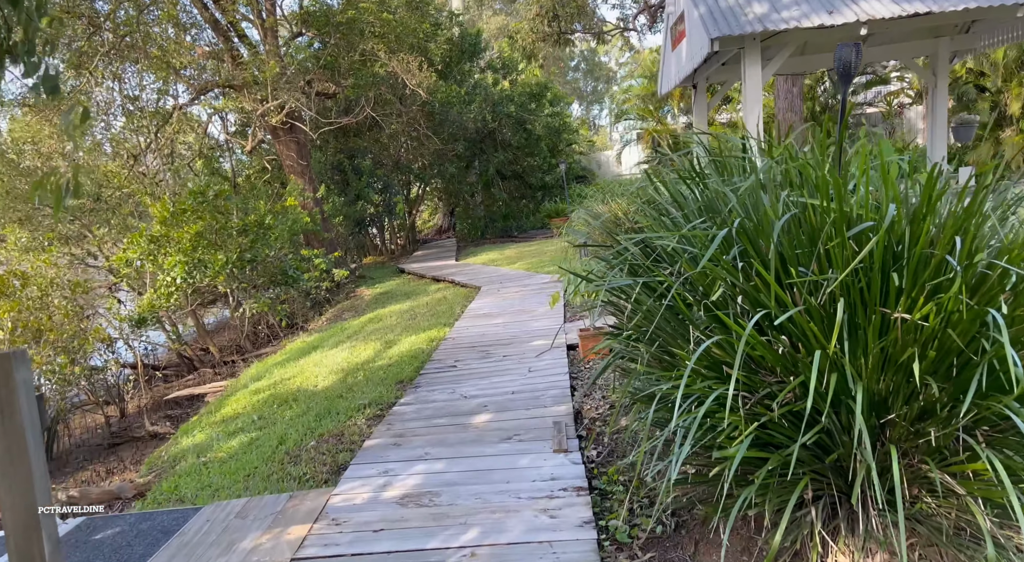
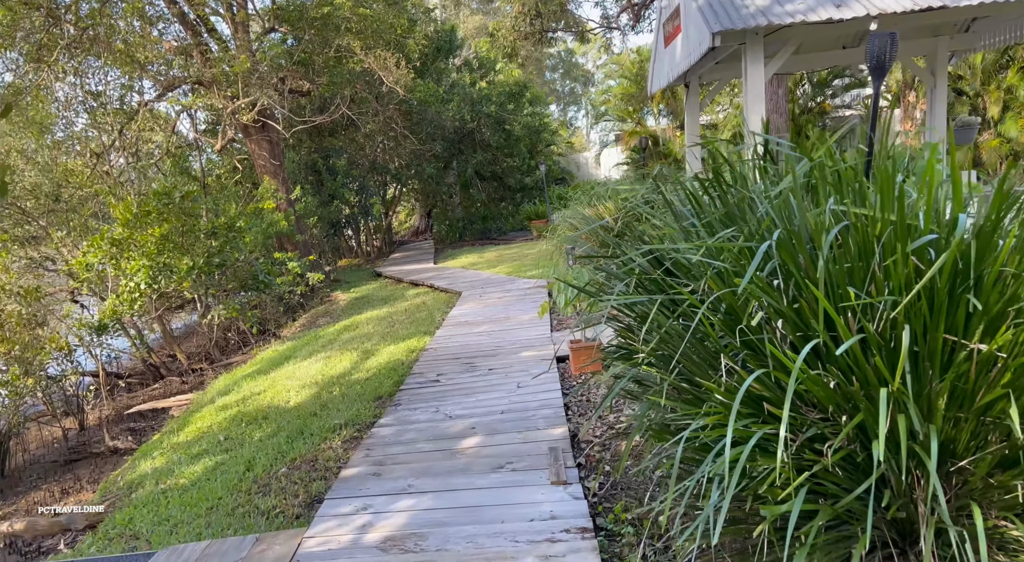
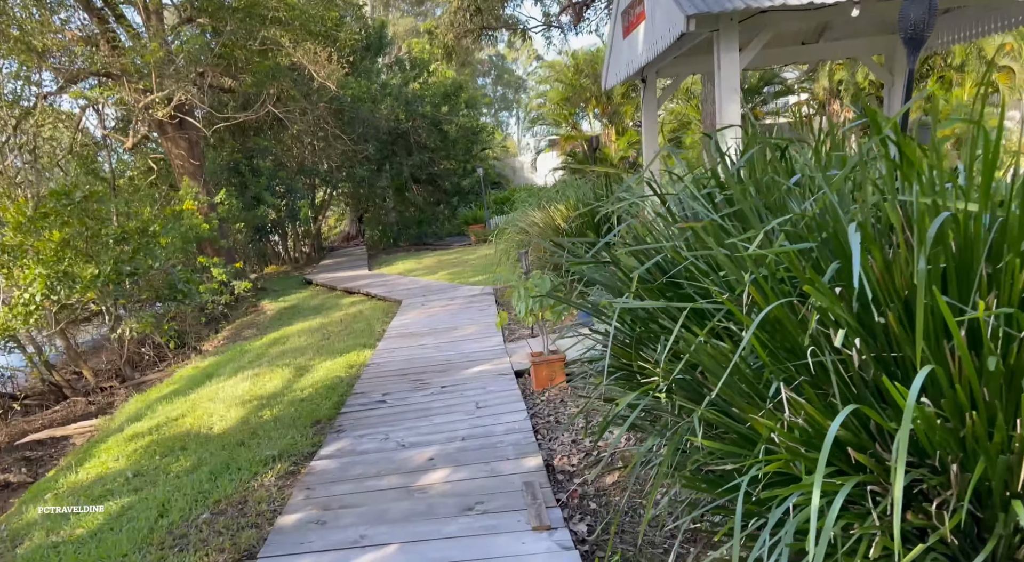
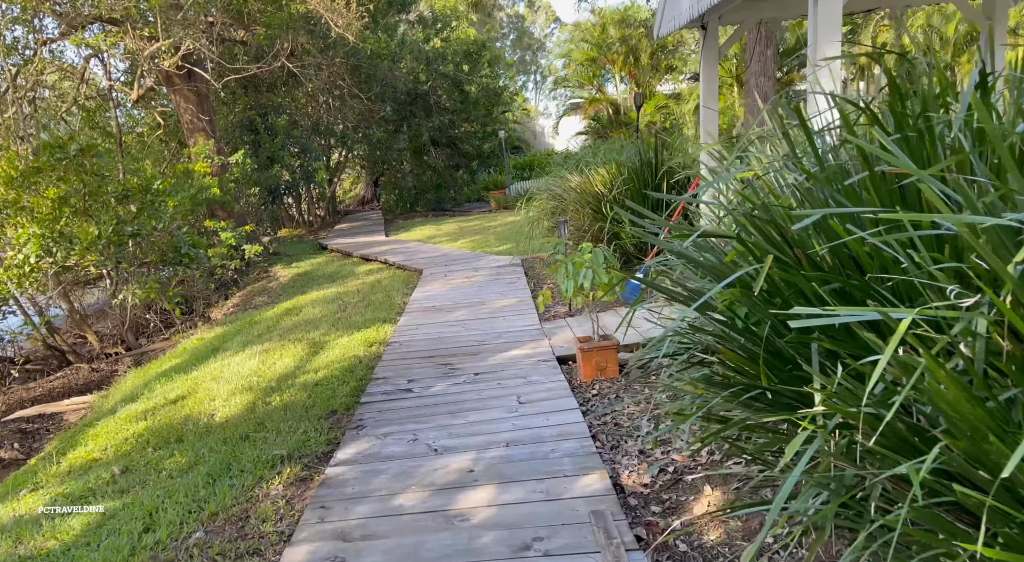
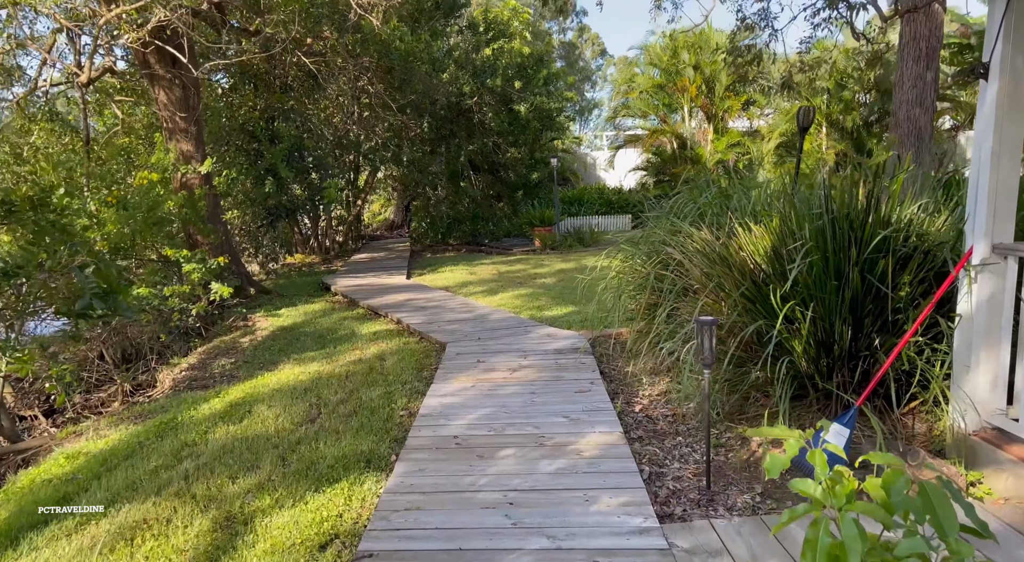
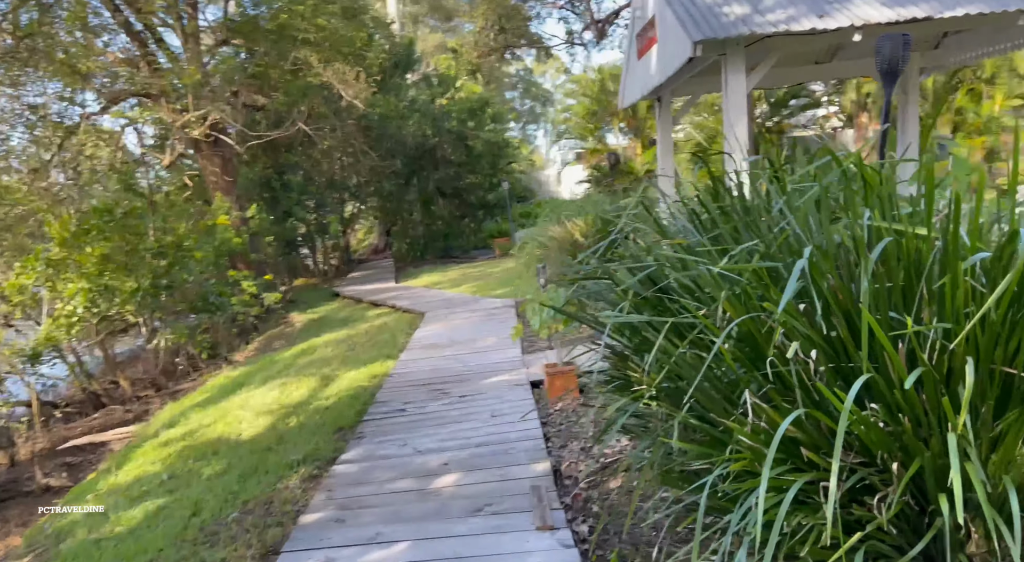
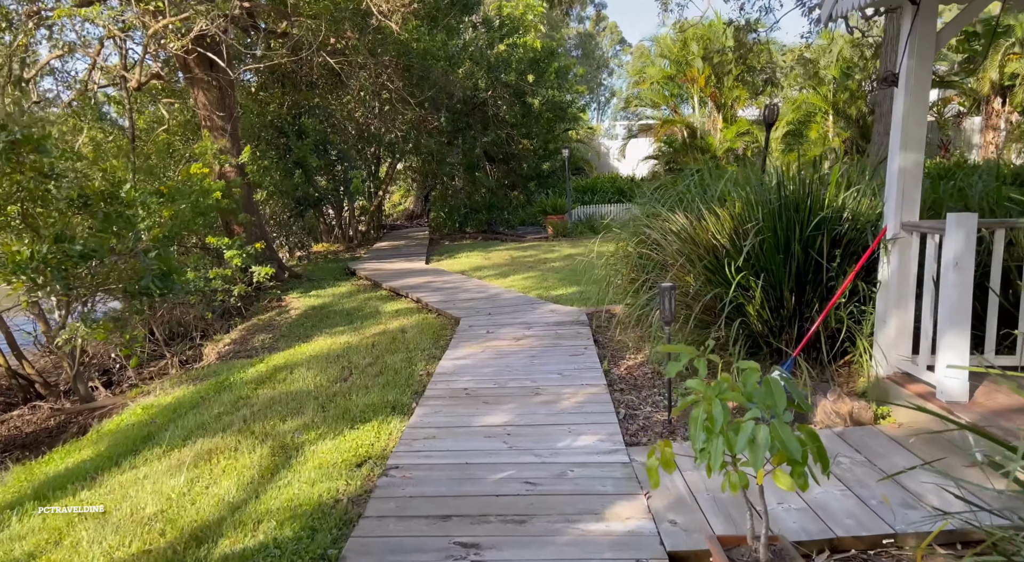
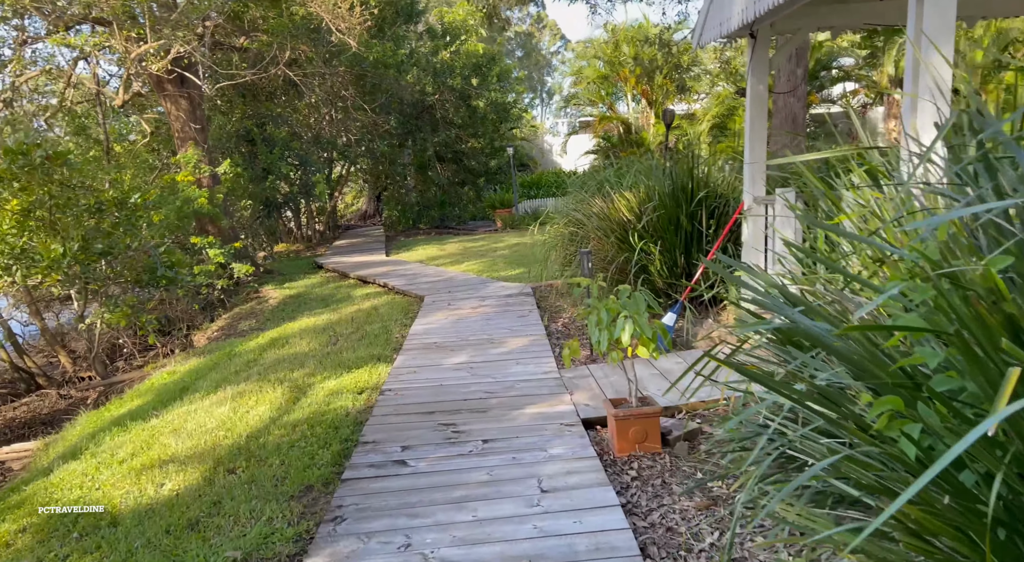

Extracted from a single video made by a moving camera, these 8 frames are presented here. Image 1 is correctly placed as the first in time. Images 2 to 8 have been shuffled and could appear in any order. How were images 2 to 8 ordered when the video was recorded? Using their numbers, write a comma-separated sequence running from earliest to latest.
2, 6, 3, 4, 8, 7, 5
